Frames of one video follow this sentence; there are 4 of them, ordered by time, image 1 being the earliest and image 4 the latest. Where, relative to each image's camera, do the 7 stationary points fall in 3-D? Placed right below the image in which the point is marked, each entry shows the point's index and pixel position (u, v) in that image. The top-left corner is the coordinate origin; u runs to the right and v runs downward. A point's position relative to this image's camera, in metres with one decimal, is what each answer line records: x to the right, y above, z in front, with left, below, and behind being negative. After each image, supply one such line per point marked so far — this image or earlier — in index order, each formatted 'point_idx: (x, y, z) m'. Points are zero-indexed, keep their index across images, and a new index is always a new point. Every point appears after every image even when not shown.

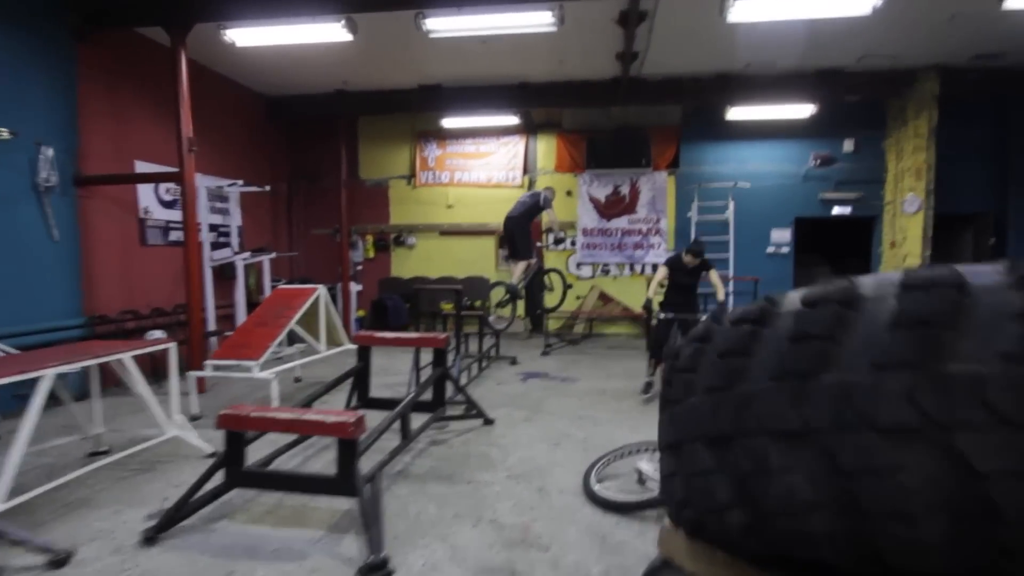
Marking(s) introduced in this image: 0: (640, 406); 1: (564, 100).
0: (+1.2, -1.1, +5.2) m
1: (+0.8, +3.0, +8.7) m
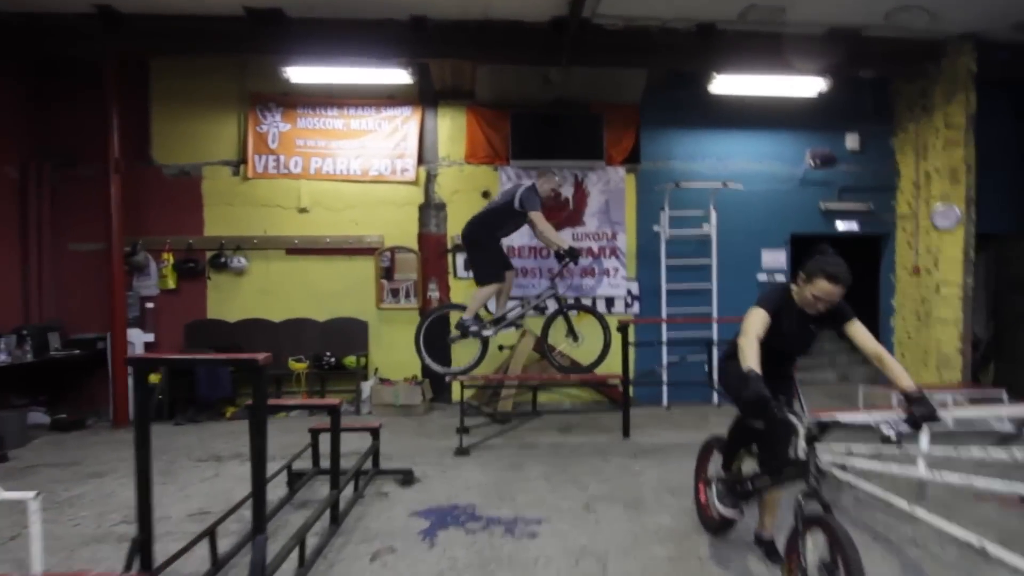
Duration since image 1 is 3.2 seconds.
0: (+1.0, -1.4, +2.3) m
1: (-0.3, +2.5, +5.8) m
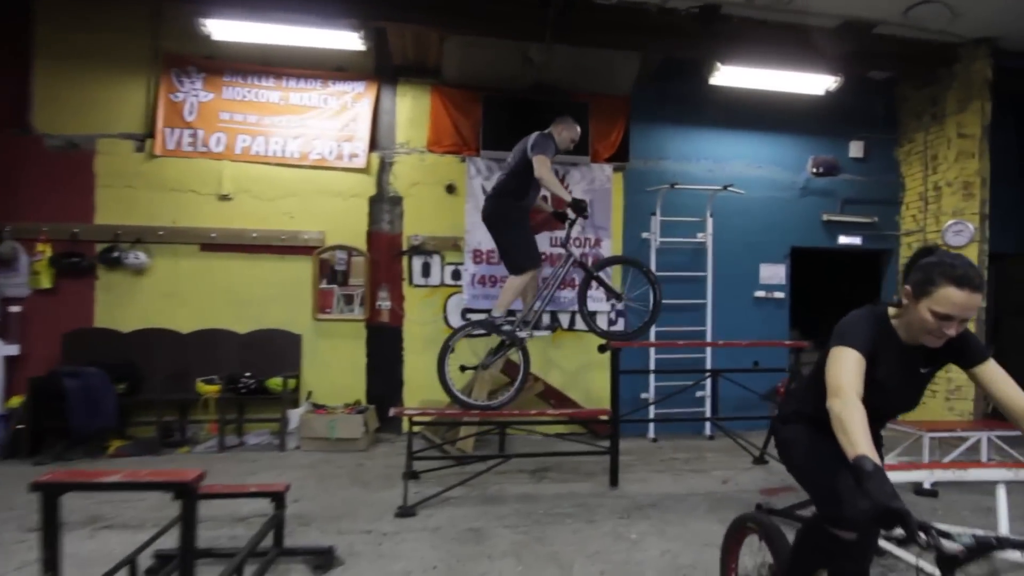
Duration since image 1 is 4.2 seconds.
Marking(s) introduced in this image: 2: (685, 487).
0: (+1.0, -1.4, +1.3) m
1: (-0.5, +2.4, +4.9) m
2: (+1.4, -1.6, +4.2) m
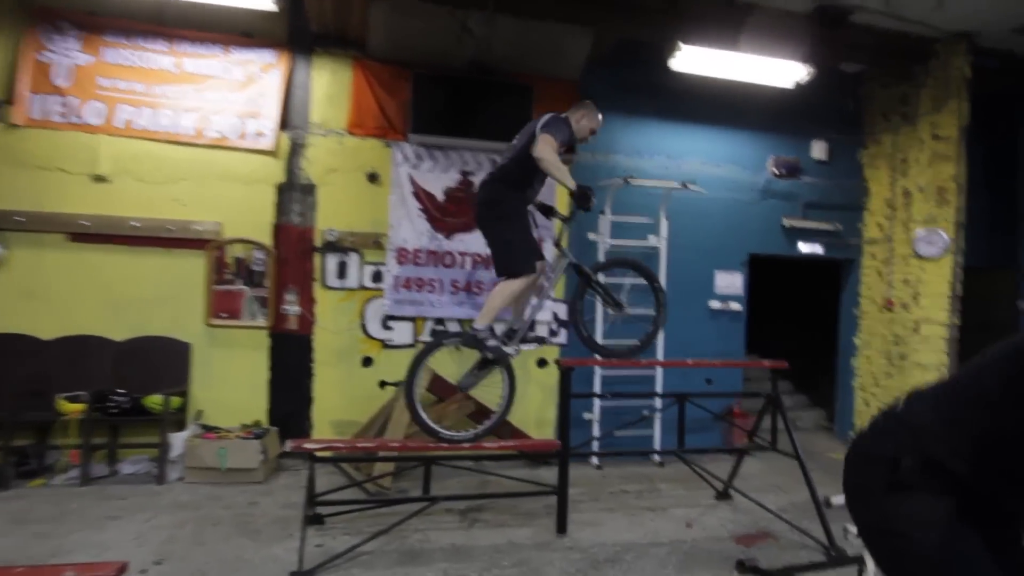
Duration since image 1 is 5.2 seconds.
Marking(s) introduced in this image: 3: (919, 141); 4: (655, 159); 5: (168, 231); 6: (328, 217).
0: (+0.6, -1.5, +0.8) m
1: (-1.0, +2.4, +4.2) m
2: (+0.8, -1.6, +3.7) m
3: (+3.8, +1.4, +5.1) m
4: (+1.4, +1.2, +5.2) m
5: (-2.9, +0.5, +4.6) m
6: (-1.6, +0.6, +4.8) m
